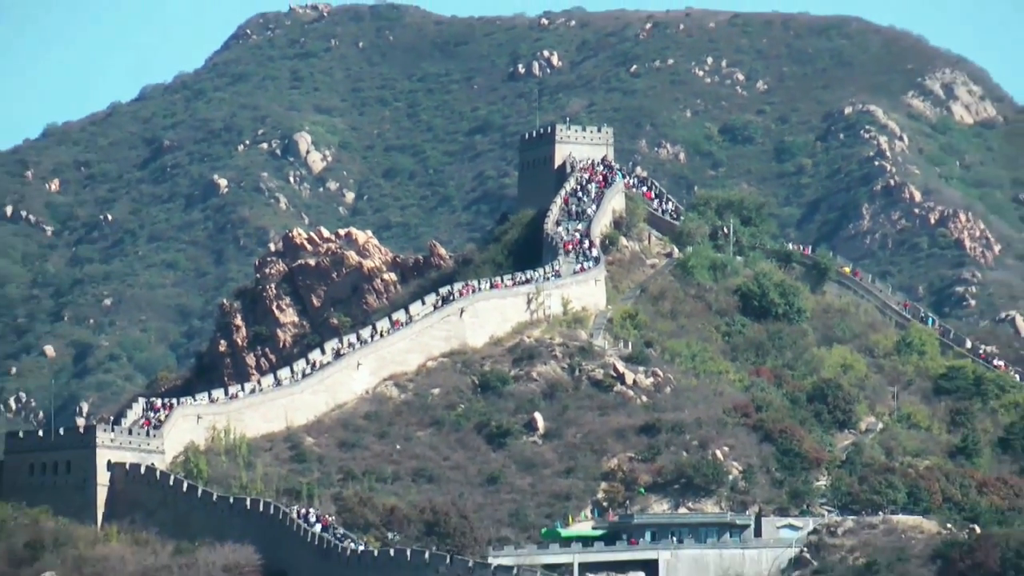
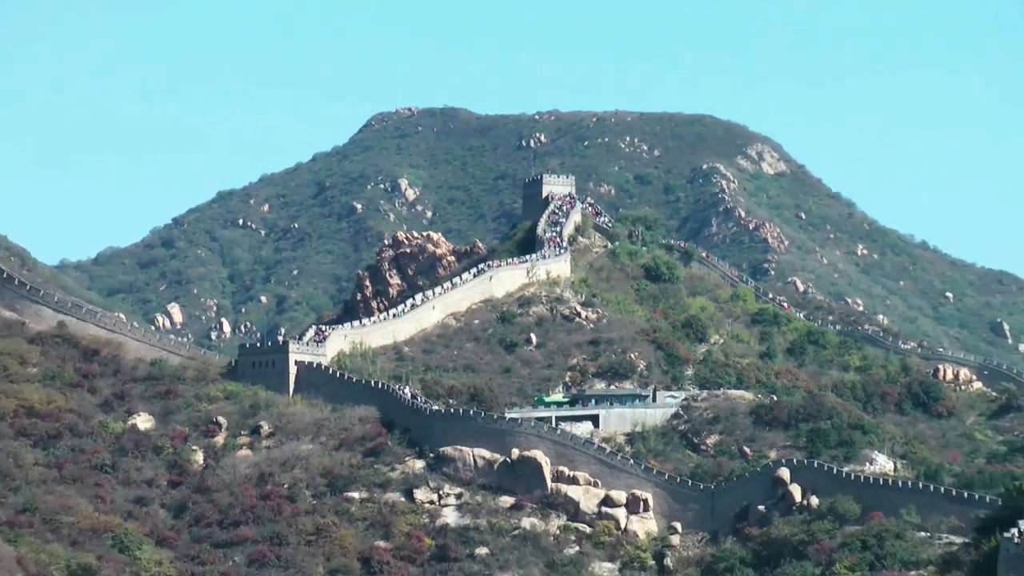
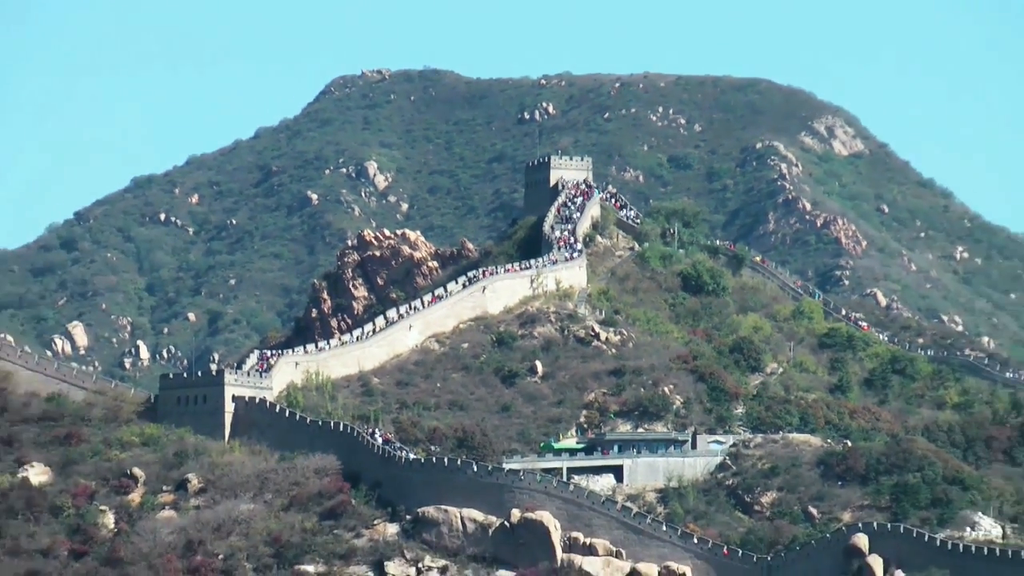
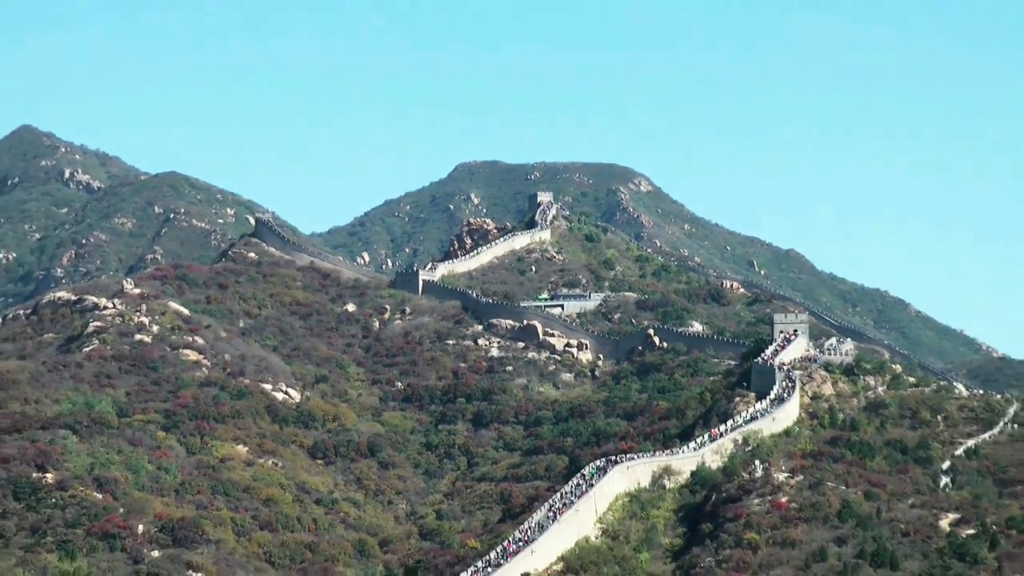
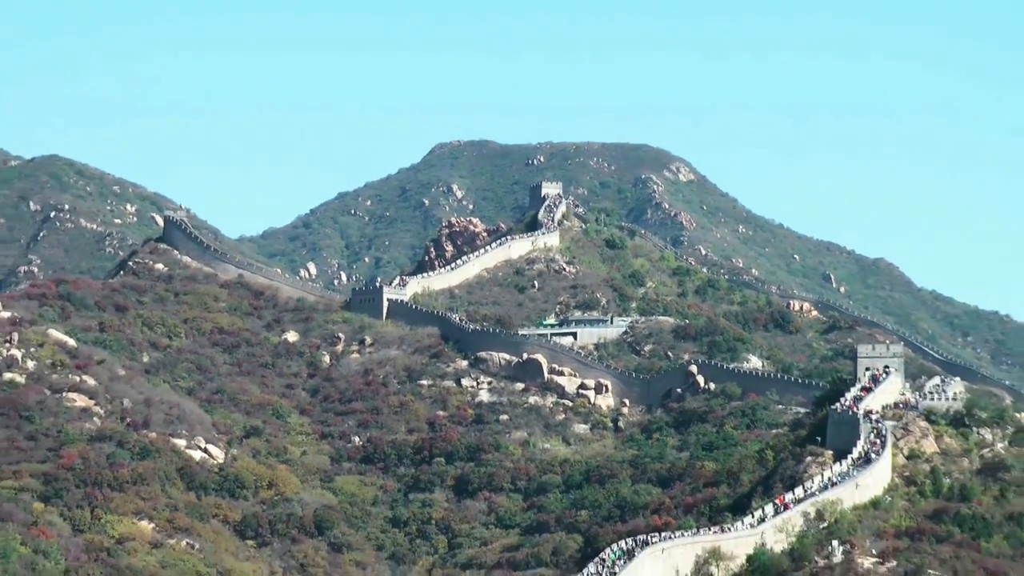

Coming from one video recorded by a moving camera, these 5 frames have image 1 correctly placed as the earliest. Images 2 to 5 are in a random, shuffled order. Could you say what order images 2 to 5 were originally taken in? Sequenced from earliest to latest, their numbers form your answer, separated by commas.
3, 2, 5, 4
